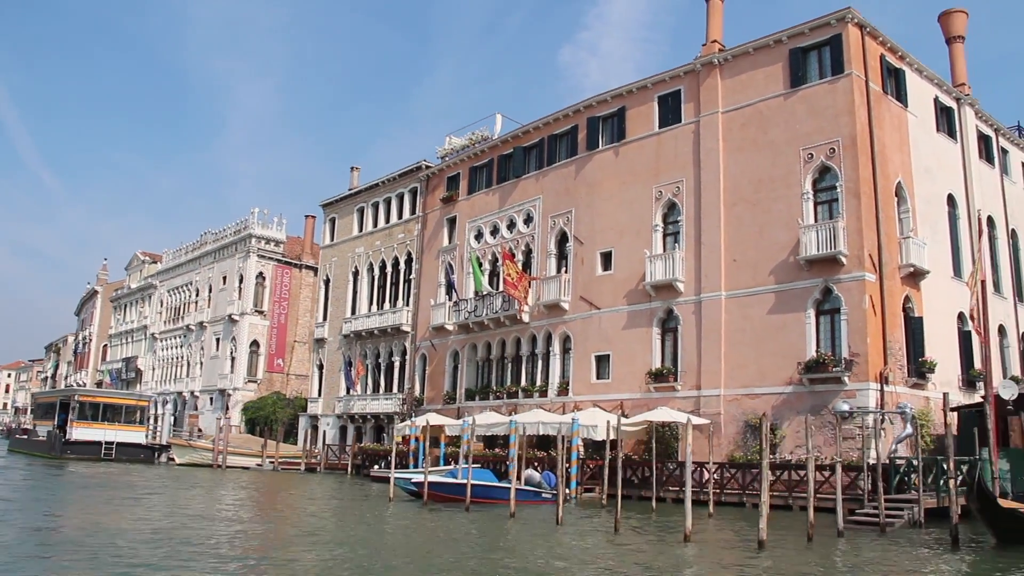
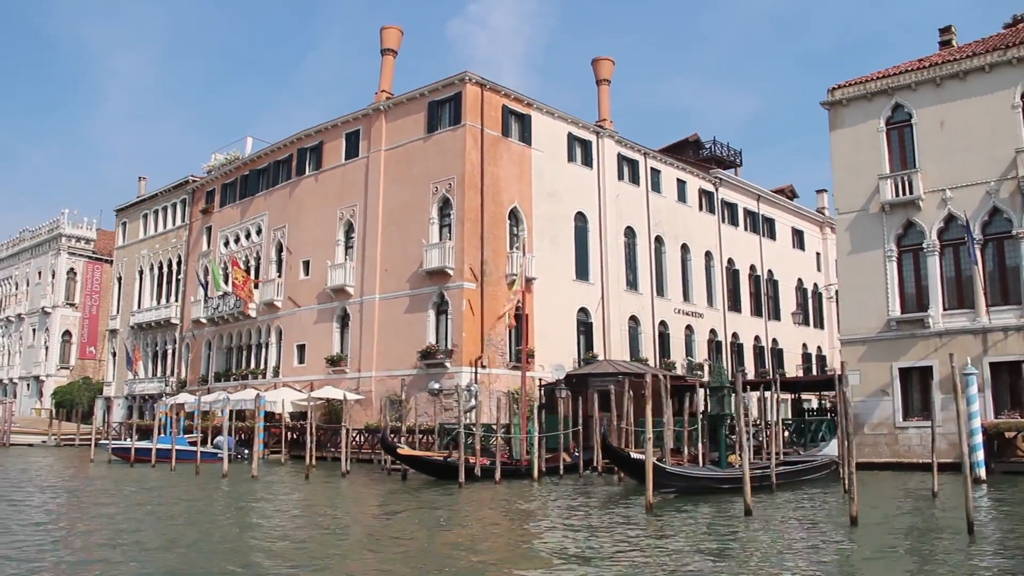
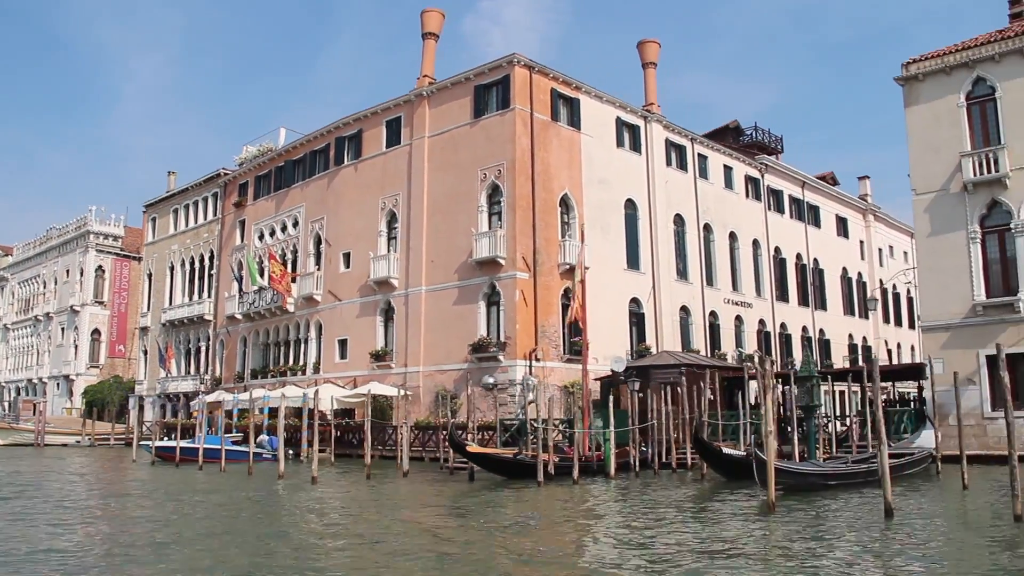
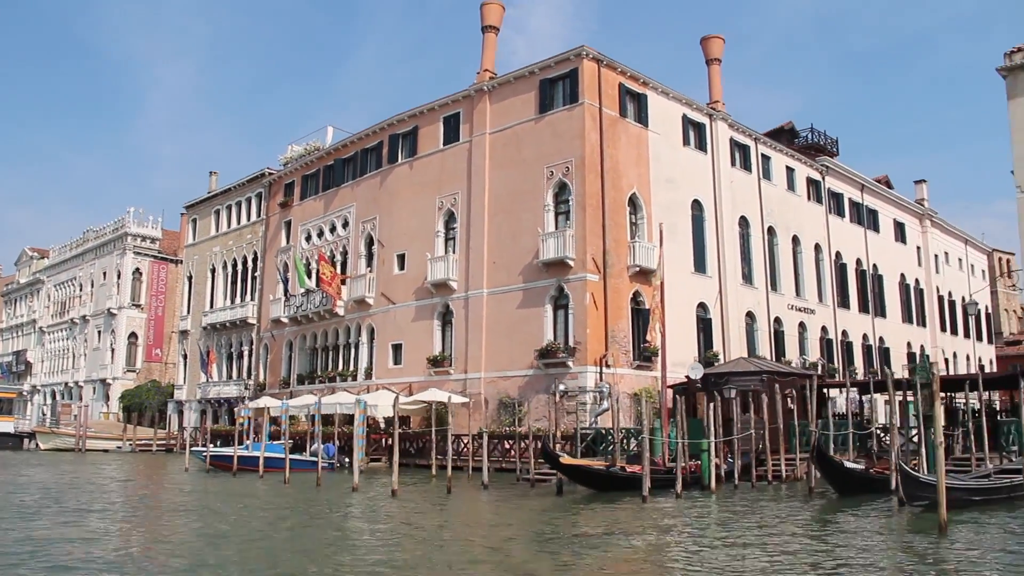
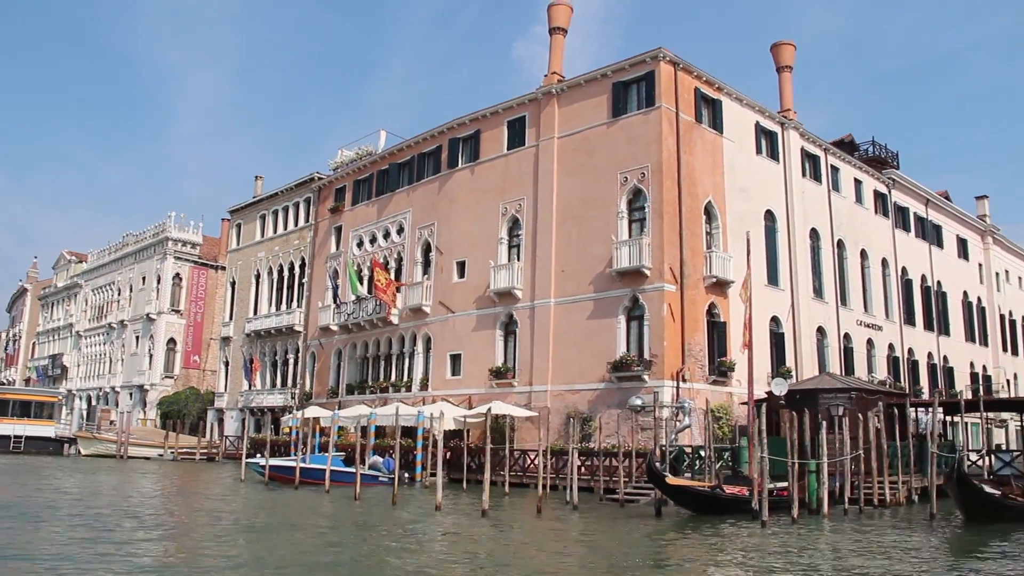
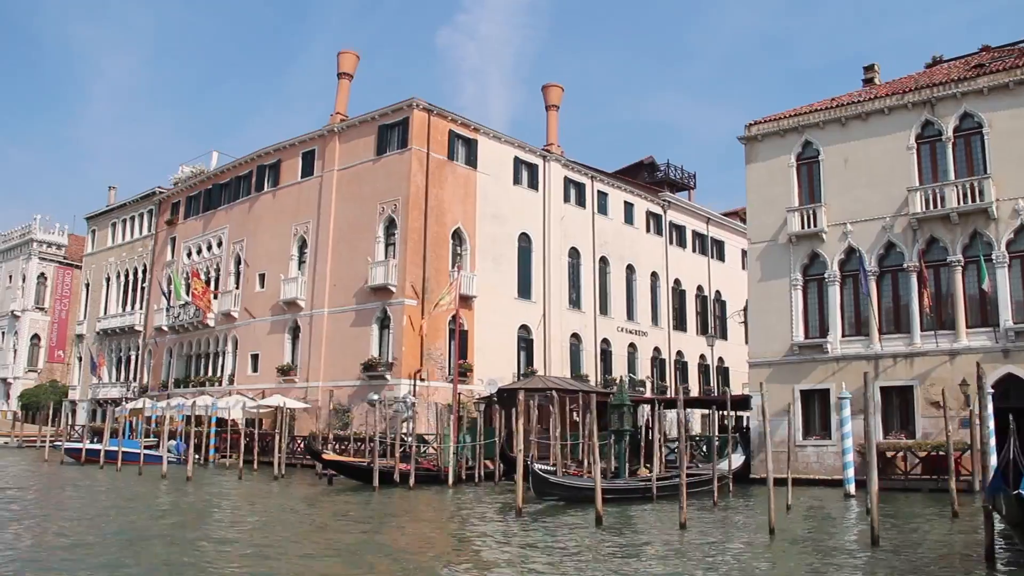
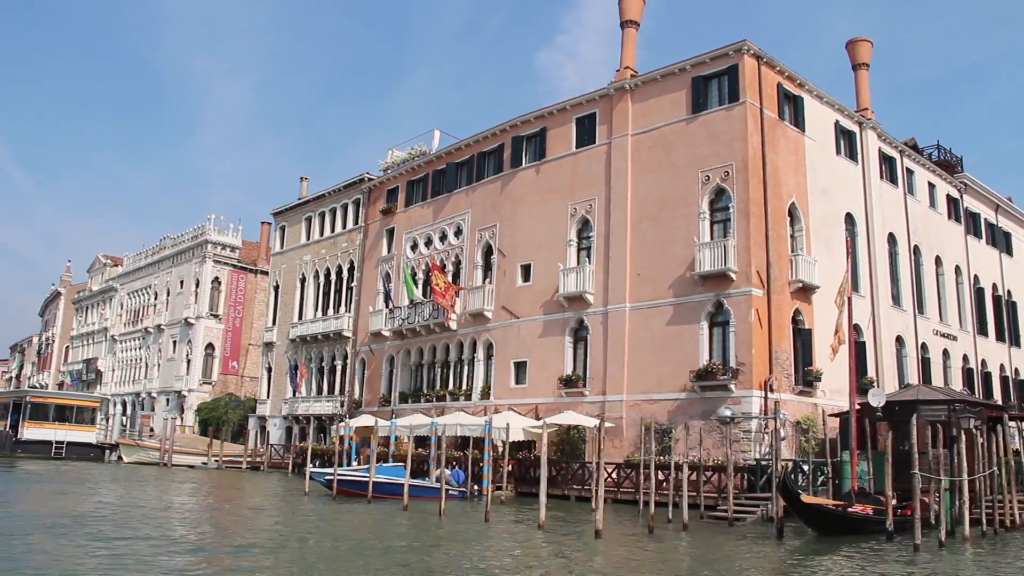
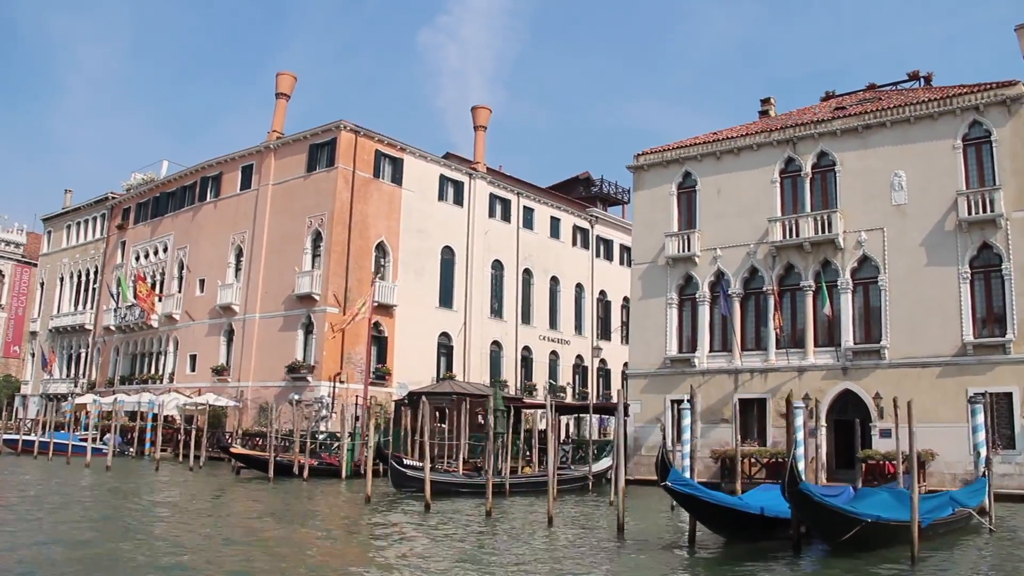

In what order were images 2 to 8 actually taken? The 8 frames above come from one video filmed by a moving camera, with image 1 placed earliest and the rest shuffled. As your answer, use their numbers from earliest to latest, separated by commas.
7, 5, 4, 3, 2, 6, 8
